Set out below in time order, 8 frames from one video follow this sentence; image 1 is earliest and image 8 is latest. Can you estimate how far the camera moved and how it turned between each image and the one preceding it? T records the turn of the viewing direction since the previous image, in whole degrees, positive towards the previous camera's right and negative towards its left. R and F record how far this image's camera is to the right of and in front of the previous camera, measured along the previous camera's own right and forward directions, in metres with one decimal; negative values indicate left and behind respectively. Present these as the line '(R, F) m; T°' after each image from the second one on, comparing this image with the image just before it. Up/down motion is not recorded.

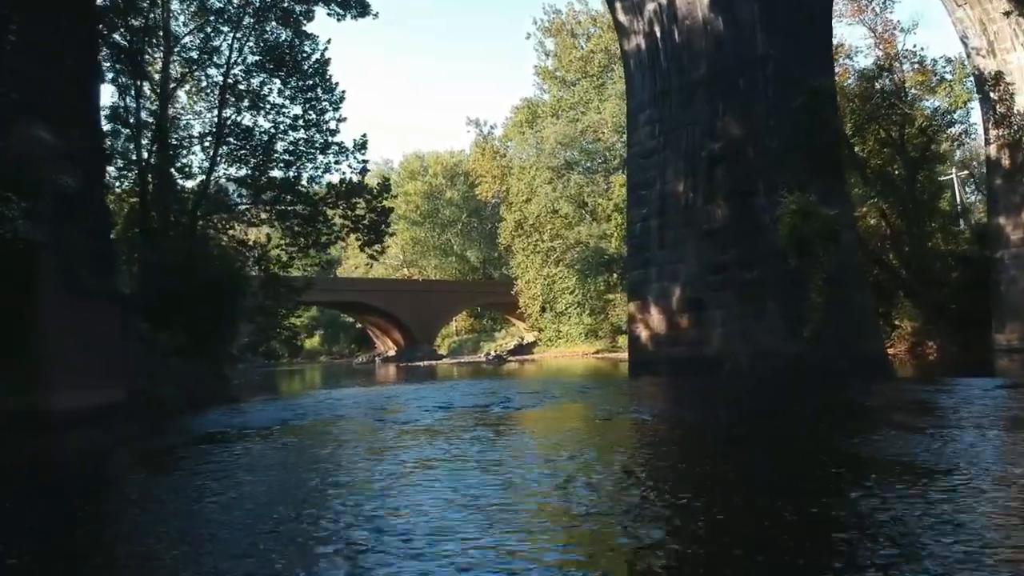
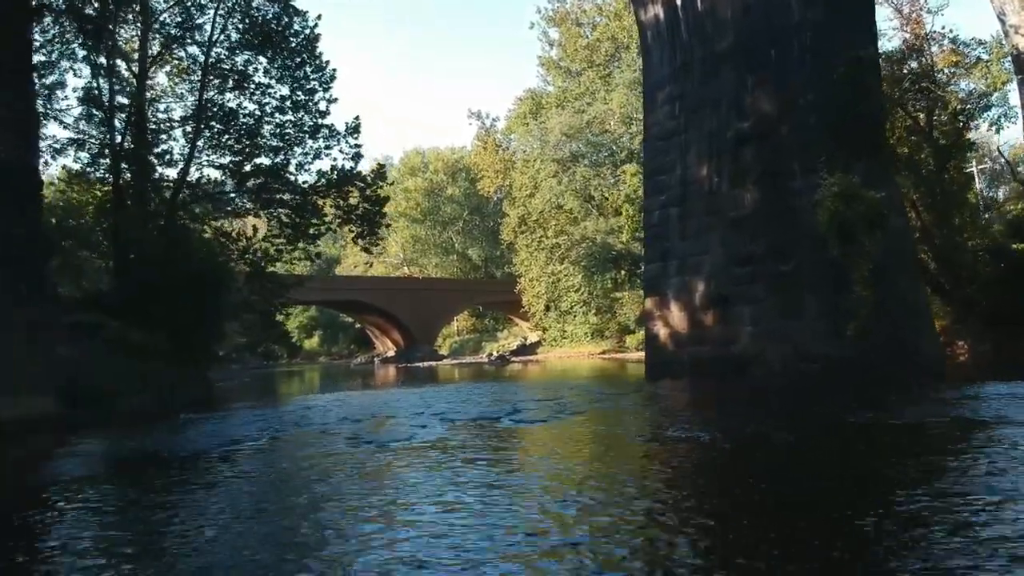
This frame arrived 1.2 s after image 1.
(-0.1, +1.6) m; 0°
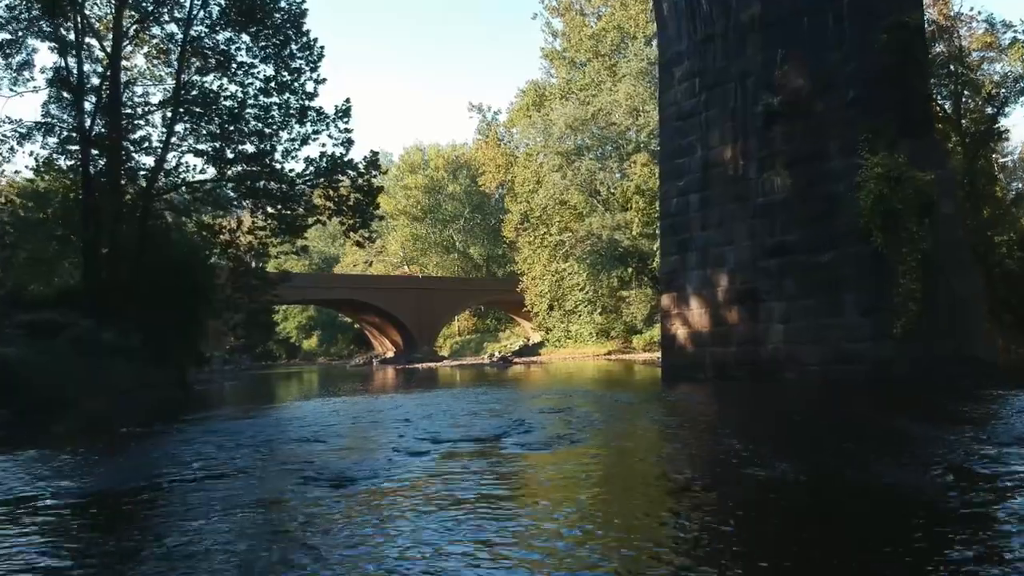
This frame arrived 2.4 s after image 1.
(0.0, +1.4) m; 0°
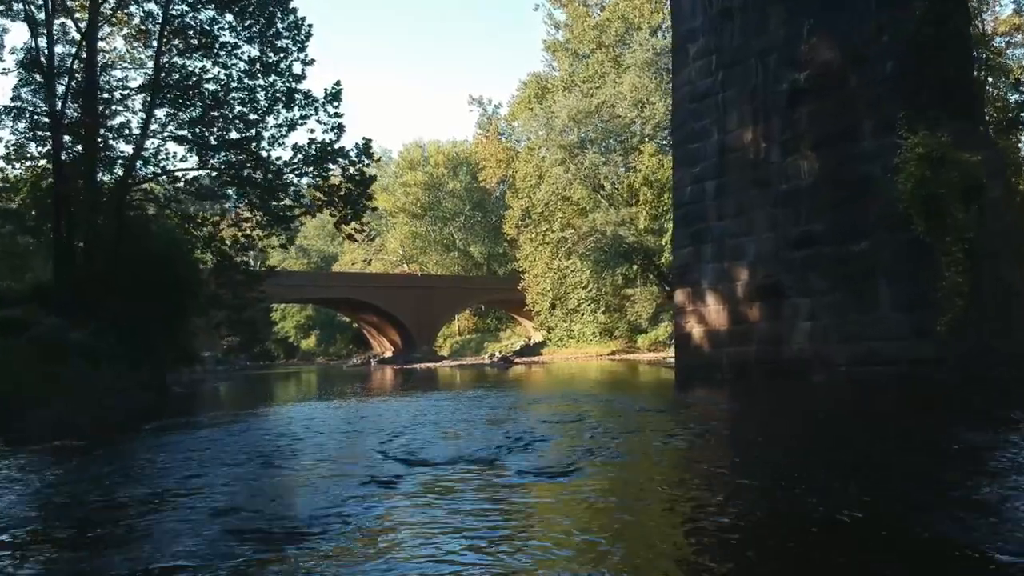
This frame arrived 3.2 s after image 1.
(0.0, +1.1) m; 0°
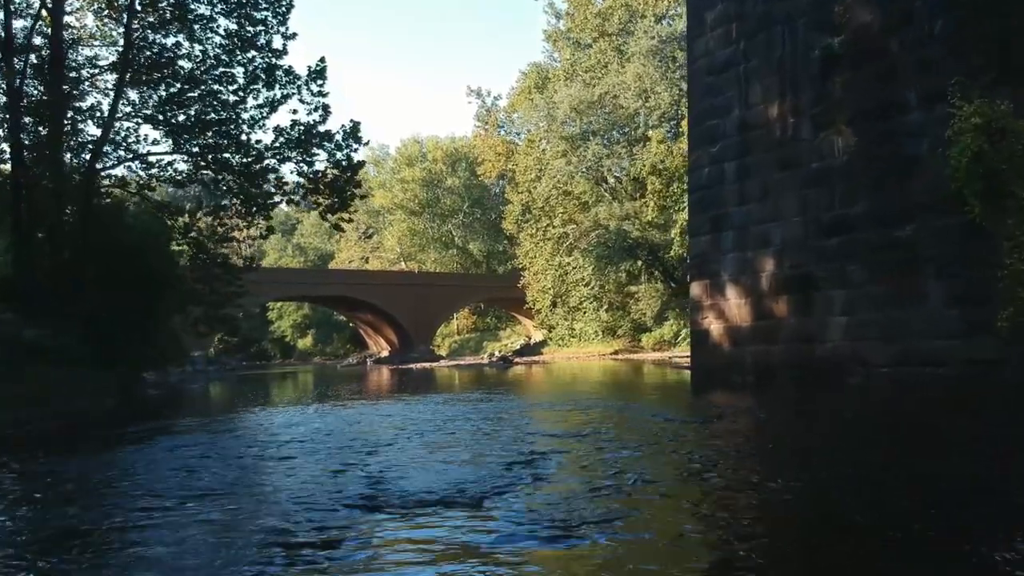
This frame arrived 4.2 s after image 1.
(0.0, +1.3) m; 0°
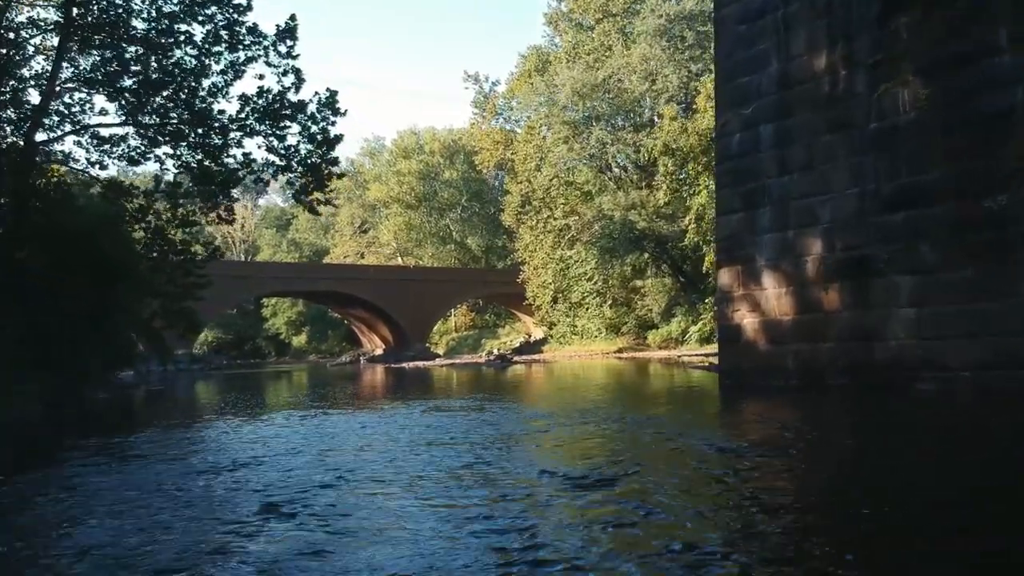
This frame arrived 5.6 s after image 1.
(0.0, +1.9) m; 0°
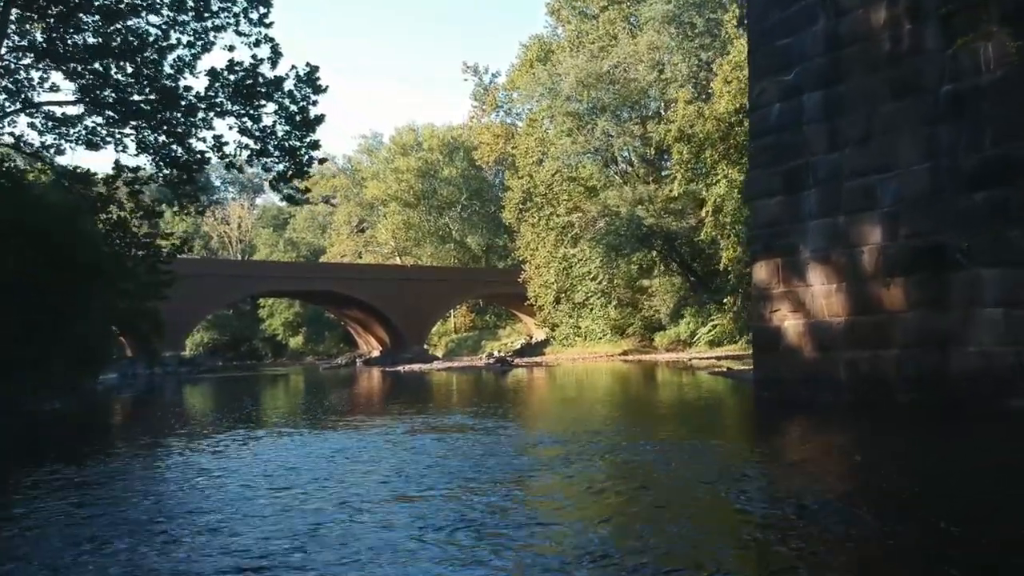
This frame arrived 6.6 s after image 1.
(0.0, +1.5) m; 0°
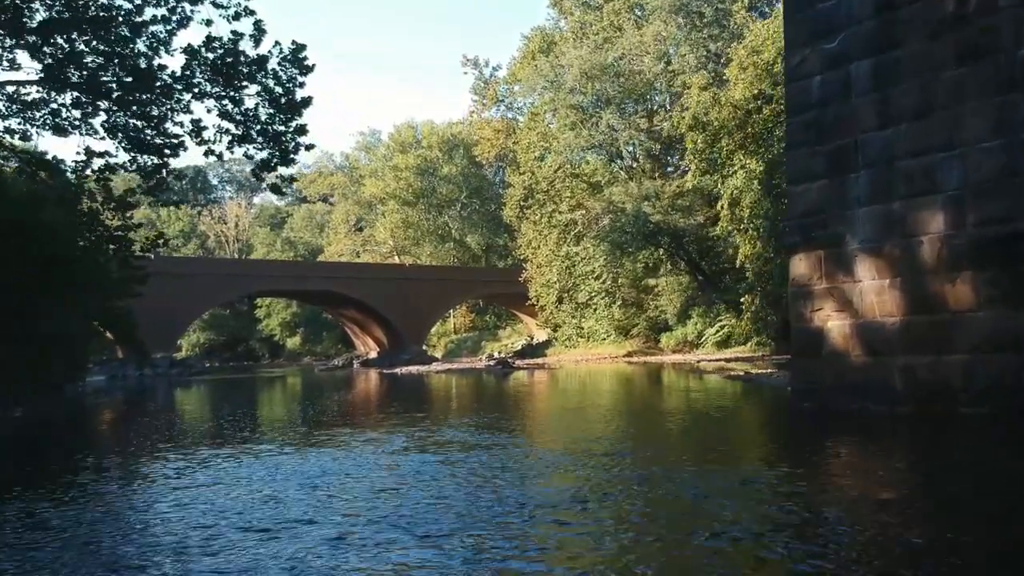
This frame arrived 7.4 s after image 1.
(0.0, +1.0) m; 0°
